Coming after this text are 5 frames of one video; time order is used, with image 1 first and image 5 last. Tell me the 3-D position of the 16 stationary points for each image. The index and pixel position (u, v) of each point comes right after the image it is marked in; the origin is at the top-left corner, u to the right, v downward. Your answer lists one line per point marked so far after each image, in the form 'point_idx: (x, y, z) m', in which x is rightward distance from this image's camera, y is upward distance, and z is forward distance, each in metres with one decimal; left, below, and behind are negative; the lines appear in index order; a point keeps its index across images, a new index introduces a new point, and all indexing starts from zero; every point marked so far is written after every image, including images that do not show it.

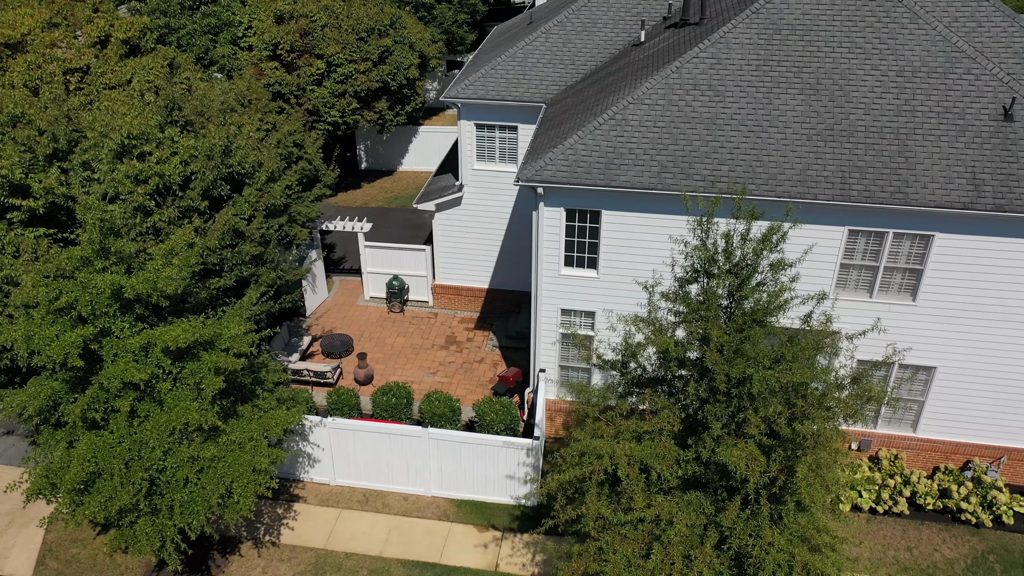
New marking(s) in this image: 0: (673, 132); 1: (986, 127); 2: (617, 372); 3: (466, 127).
0: (+3.0, +2.9, +13.5) m
1: (+8.6, +2.9, +13.0) m
2: (+1.7, -1.3, +11.0) m
3: (-1.2, +4.1, +18.5) m
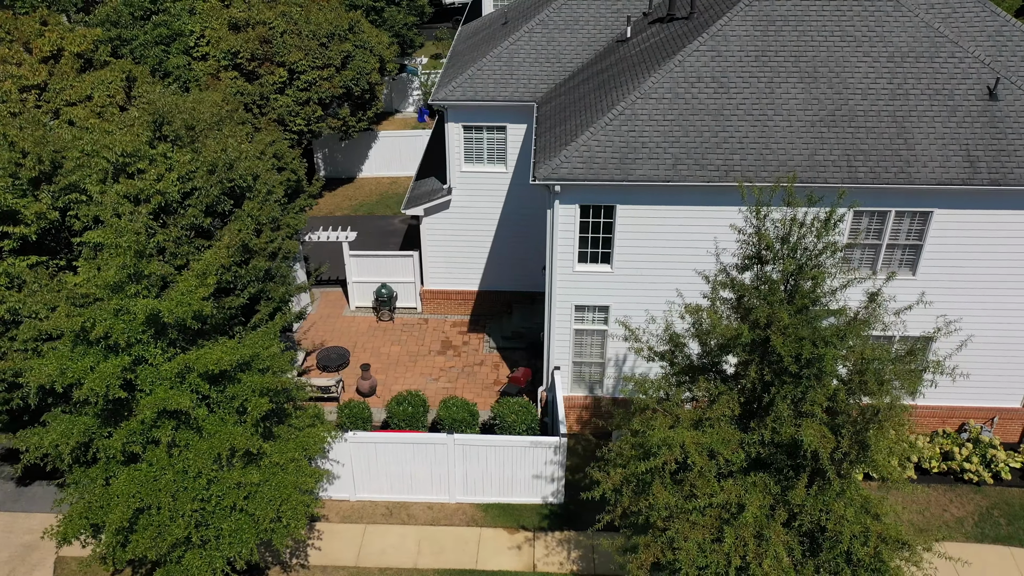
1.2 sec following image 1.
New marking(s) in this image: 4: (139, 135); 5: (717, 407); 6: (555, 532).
0: (+3.3, +3.1, +13.8) m
1: (+8.8, +3.5, +13.8) m
2: (+2.4, -1.1, +11.1) m
3: (-1.5, +4.0, +18.4) m
4: (-7.2, +2.9, +13.9) m
5: (+2.8, -1.7, +10.0) m
6: (+0.9, -4.9, +14.7) m
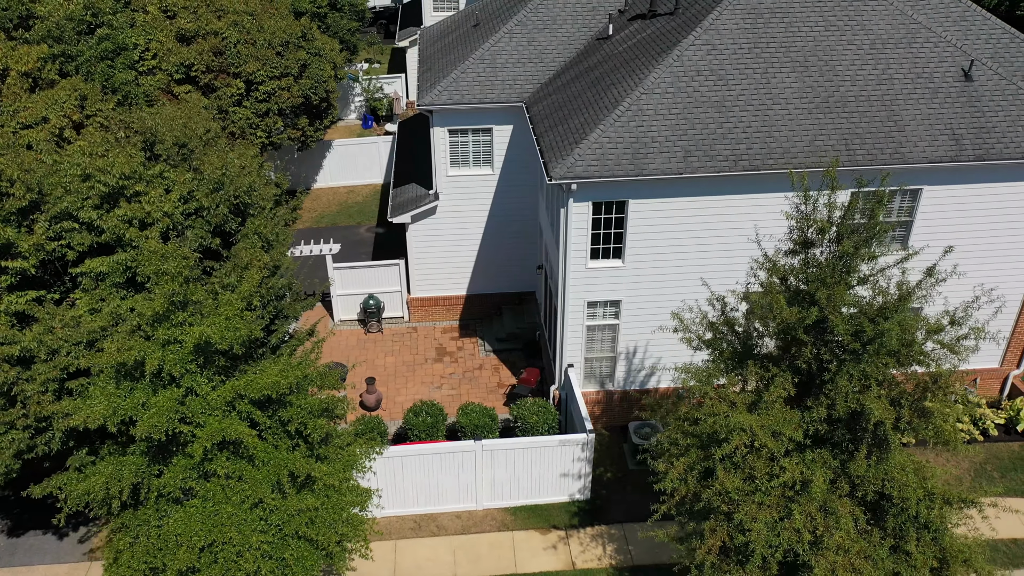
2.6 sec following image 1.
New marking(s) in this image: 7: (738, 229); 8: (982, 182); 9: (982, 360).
0: (+3.4, +3.3, +14.1) m
1: (+8.9, +4.0, +14.7) m
2: (+3.1, -1.0, +11.4) m
3: (-1.9, +3.9, +18.2) m
4: (-6.9, +2.4, +13.2) m
5: (+3.7, -1.4, +10.3) m
6: (+1.5, -4.9, +14.8) m
7: (+4.6, +1.2, +14.6) m
8: (+9.4, +2.1, +14.4) m
9: (+10.9, -1.6, +16.8) m
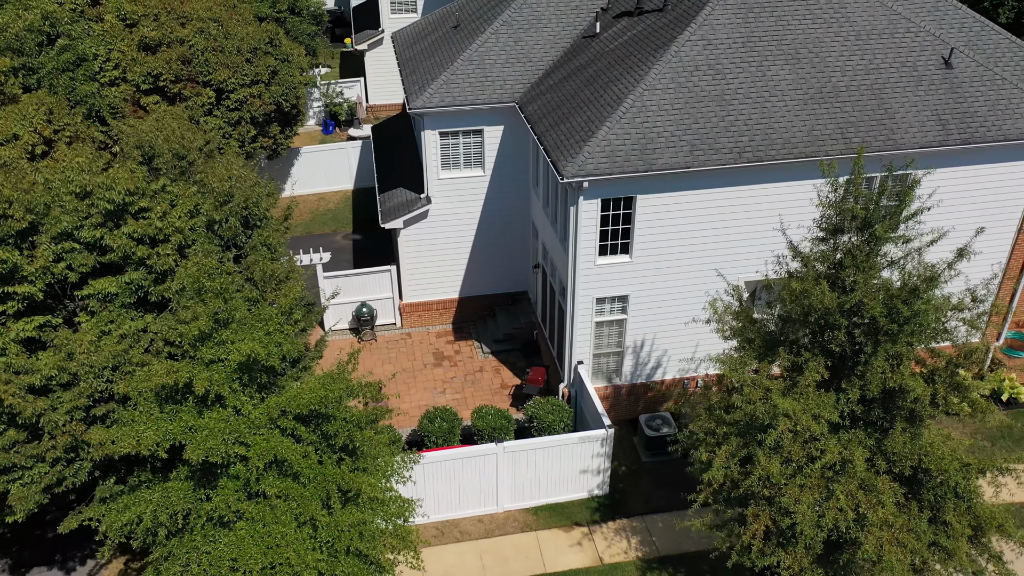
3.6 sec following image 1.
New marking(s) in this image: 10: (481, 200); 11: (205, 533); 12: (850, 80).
0: (+3.5, +3.5, +14.3) m
1: (+8.9, +4.5, +15.3) m
2: (+3.7, -0.8, +11.6) m
3: (-2.1, +3.7, +18.0) m
4: (-6.7, +2.1, +12.7) m
5: (+4.3, -1.3, +10.6) m
6: (+2.0, -4.8, +14.9) m
7: (+4.7, +1.4, +14.9) m
8: (+9.5, +2.6, +15.1) m
9: (+11.1, -1.1, +17.5) m
10: (-0.8, +2.3, +19.2) m
11: (-3.9, -3.1, +9.2) m
12: (+7.0, +4.3, +15.0) m
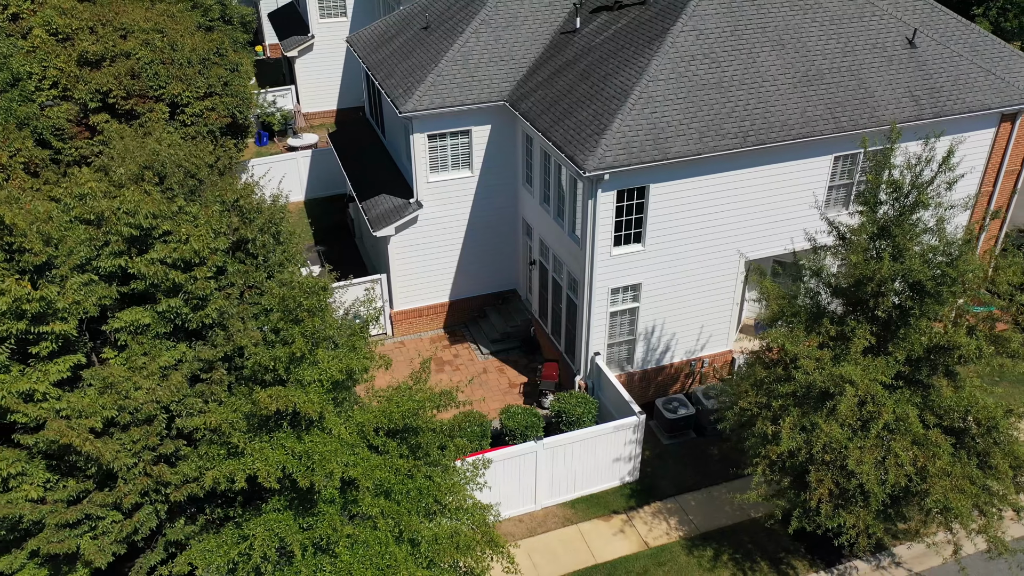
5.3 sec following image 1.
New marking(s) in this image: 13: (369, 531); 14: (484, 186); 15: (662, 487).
0: (+3.7, +3.8, +14.8) m
1: (+8.8, +5.3, +16.4) m
2: (+4.5, -0.4, +12.1) m
3: (-2.3, +3.6, +17.7) m
4: (-6.1, +1.6, +11.9) m
5: (+5.3, -0.8, +11.2) m
6: (+2.8, -4.6, +15.2) m
7: (+5.0, +1.9, +15.5) m
8: (+9.6, +3.4, +16.3) m
9: (+11.1, -0.1, +18.9) m
10: (-1.1, +2.3, +19.1) m
11: (-2.5, -3.3, +8.8) m
12: (+7.0, +4.9, +15.9) m
13: (-1.8, -3.0, +9.0) m
14: (-0.7, +2.7, +19.0) m
15: (+3.2, -4.3, +15.6) m
